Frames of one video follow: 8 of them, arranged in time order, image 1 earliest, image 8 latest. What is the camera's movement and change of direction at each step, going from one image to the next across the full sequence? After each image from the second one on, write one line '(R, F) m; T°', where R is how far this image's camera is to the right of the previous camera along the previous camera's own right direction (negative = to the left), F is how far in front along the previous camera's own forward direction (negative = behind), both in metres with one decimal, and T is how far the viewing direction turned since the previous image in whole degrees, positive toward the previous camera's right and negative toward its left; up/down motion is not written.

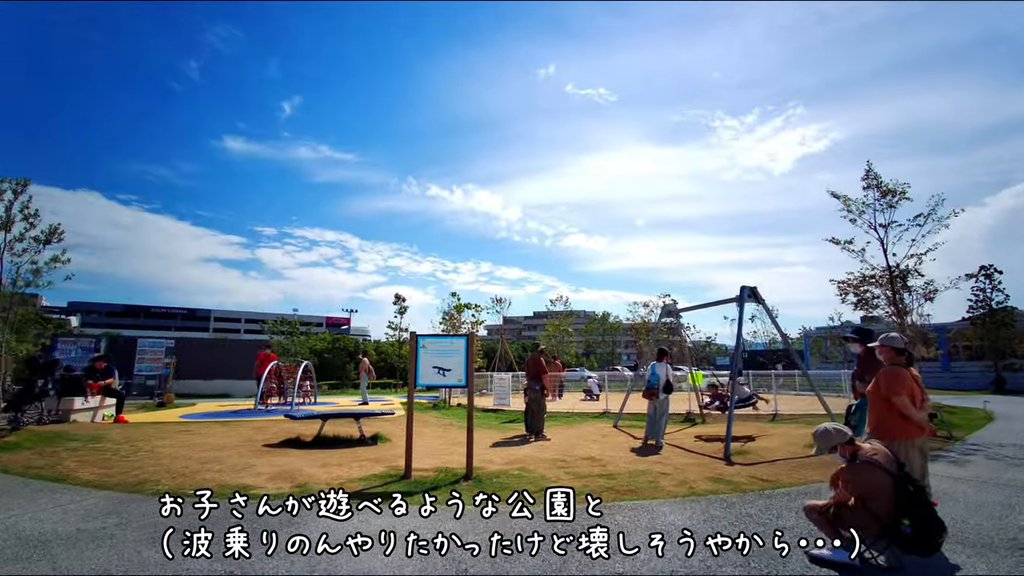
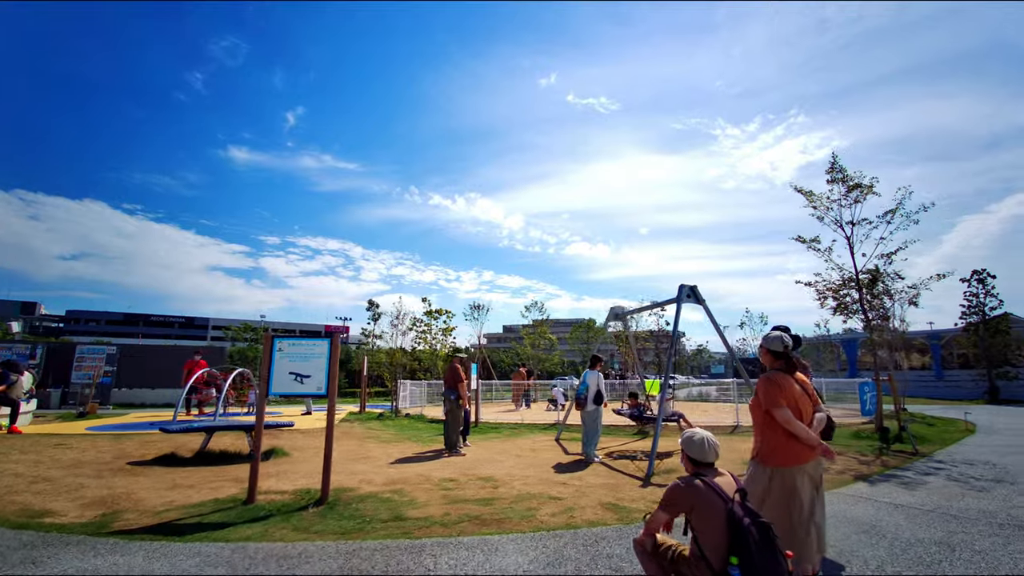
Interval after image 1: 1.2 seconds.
(+1.4, +0.8) m; 0°
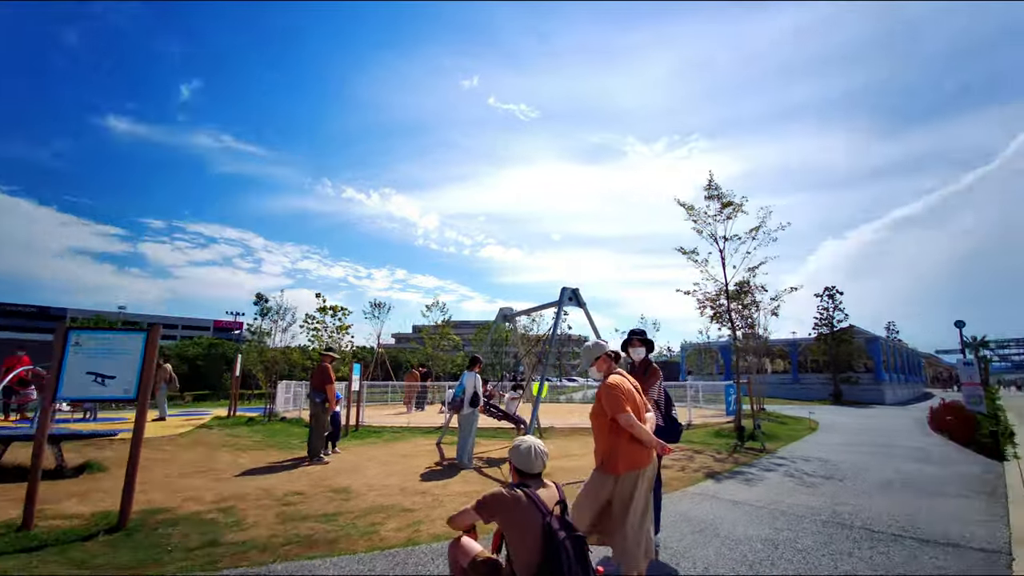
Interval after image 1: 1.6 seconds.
(+0.5, +0.3) m; +10°
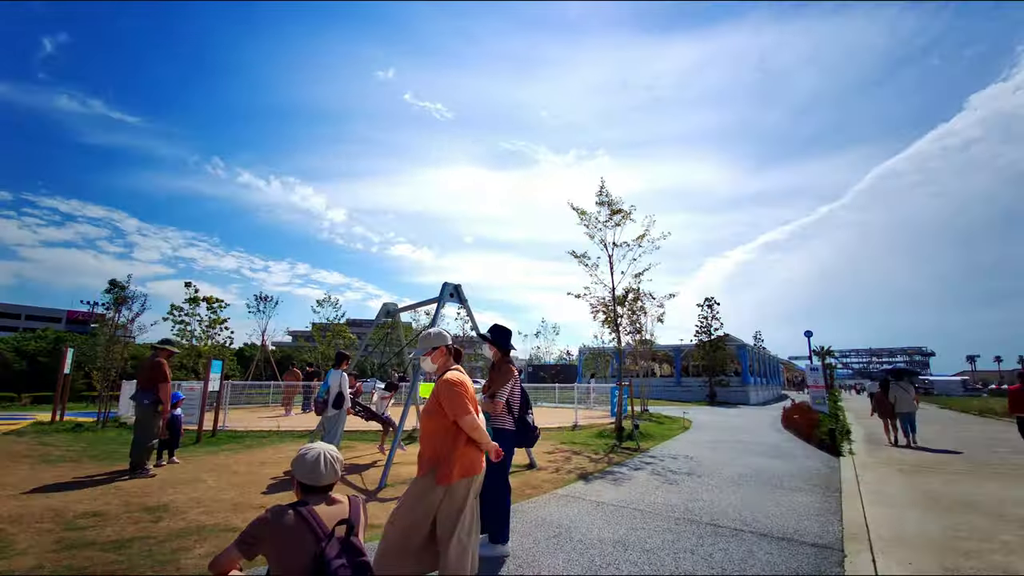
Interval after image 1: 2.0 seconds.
(+0.5, +0.3) m; +10°
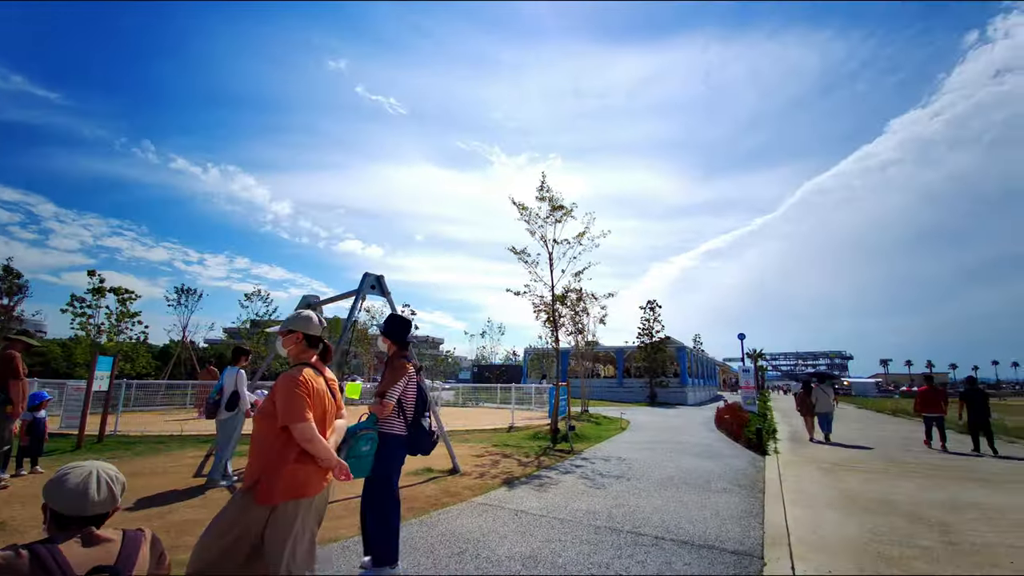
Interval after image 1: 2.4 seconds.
(+0.3, +0.4) m; +6°
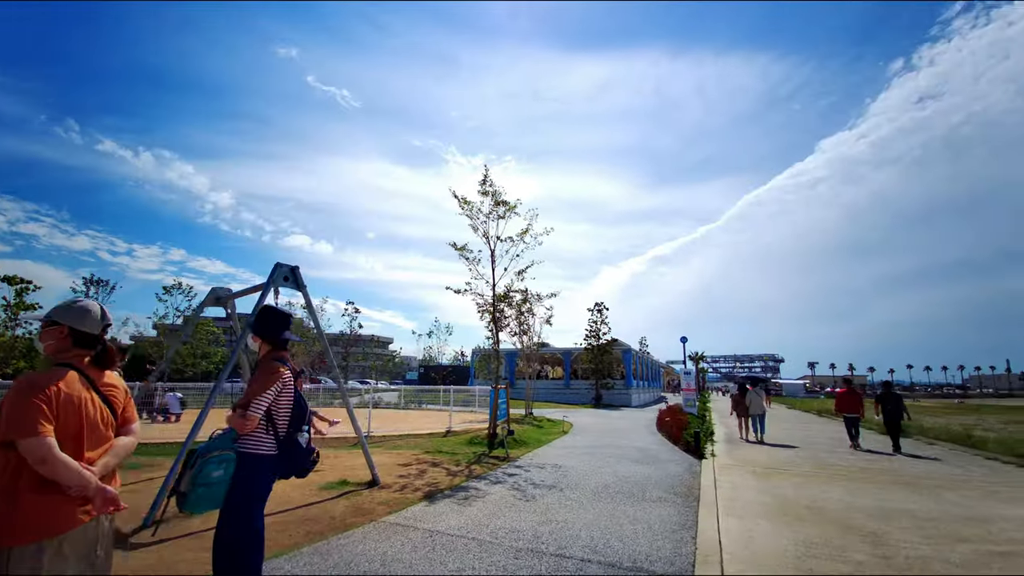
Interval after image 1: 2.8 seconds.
(+0.3, +0.5) m; +5°
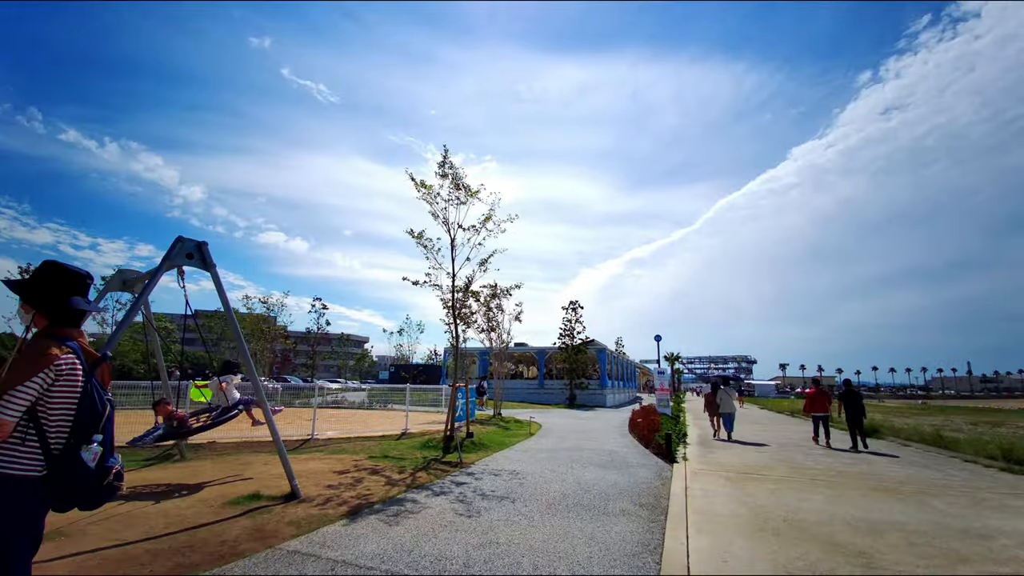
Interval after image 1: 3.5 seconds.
(+0.4, +0.9) m; +2°
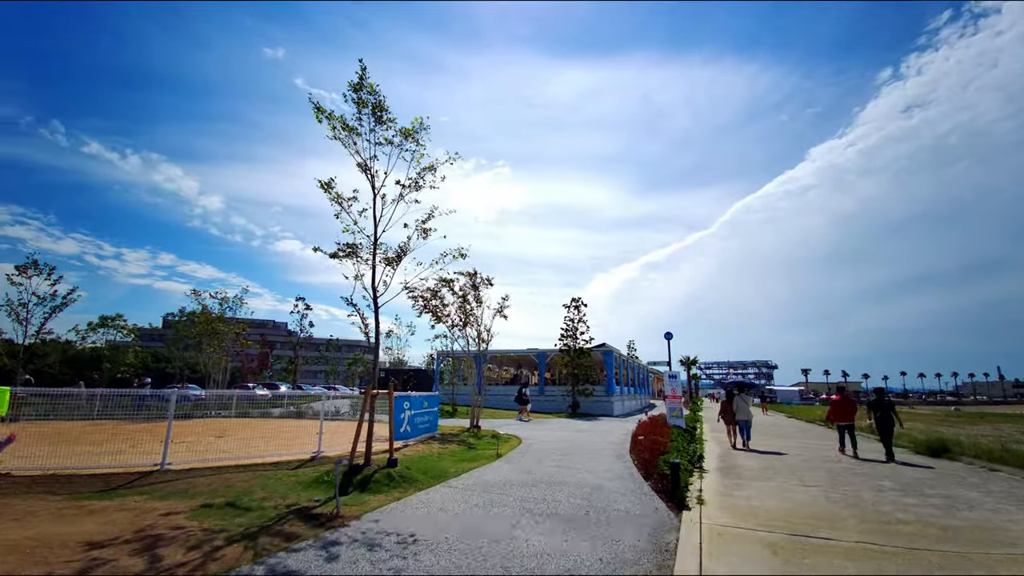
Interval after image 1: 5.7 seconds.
(+1.2, +3.3) m; -2°
